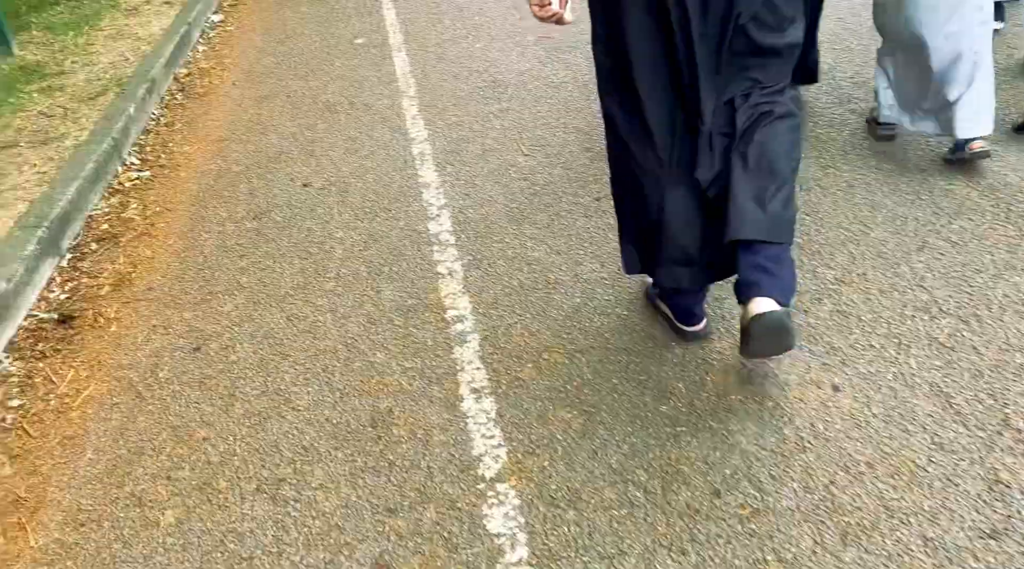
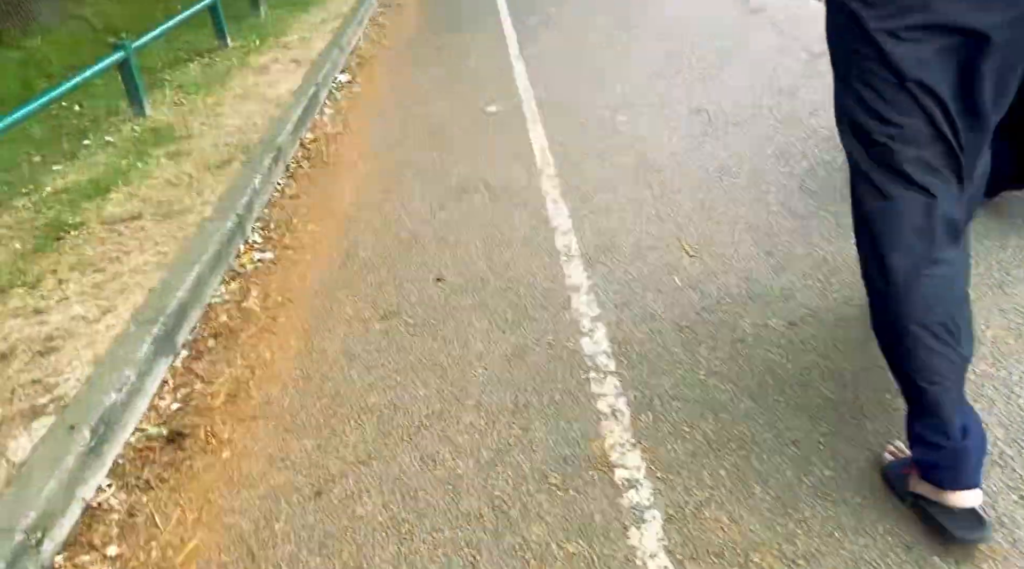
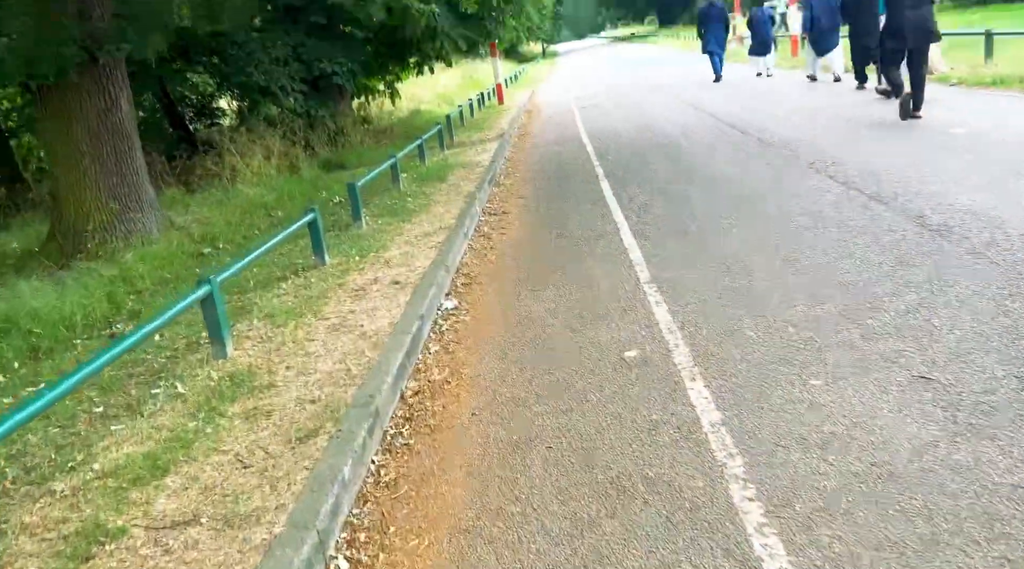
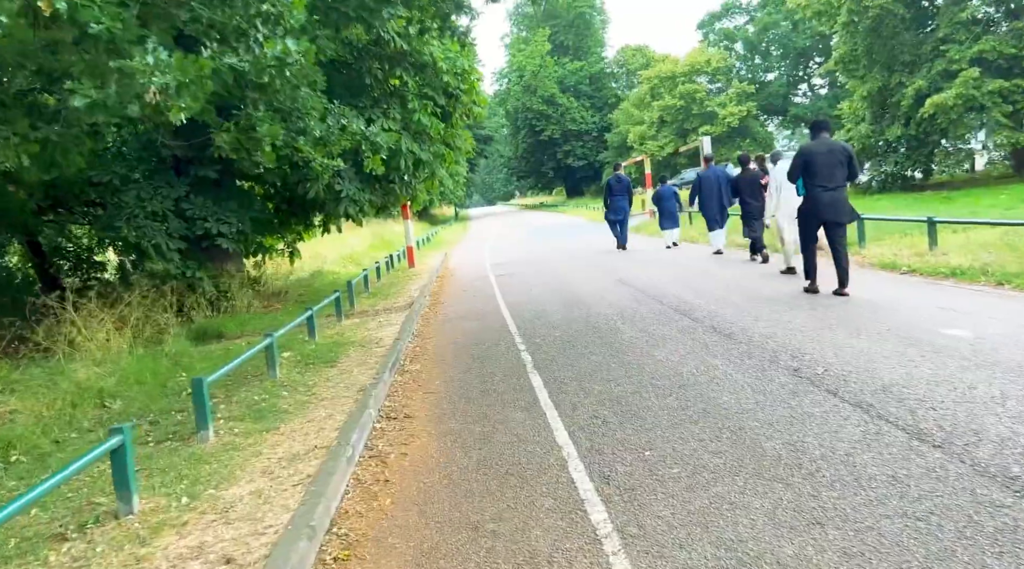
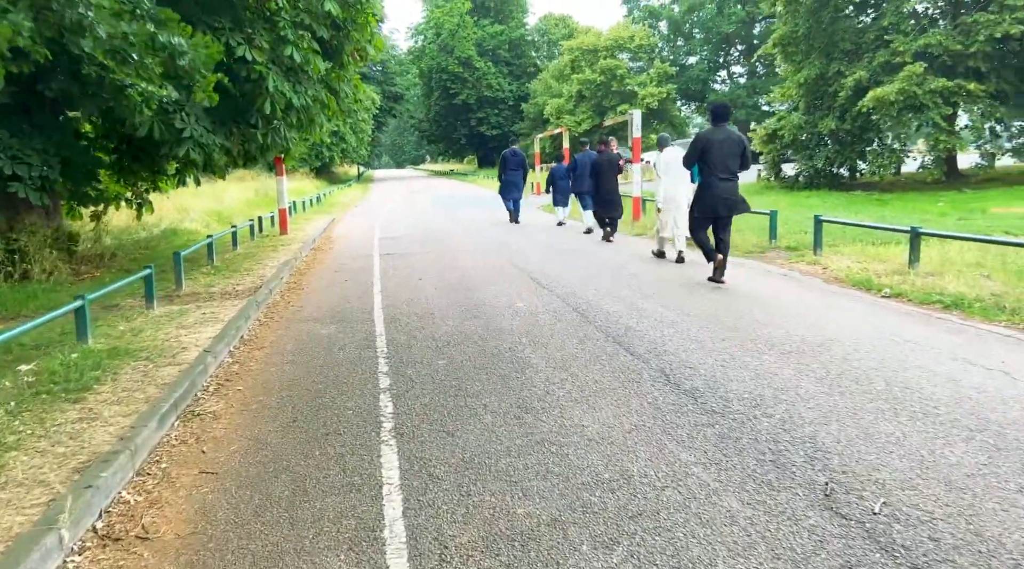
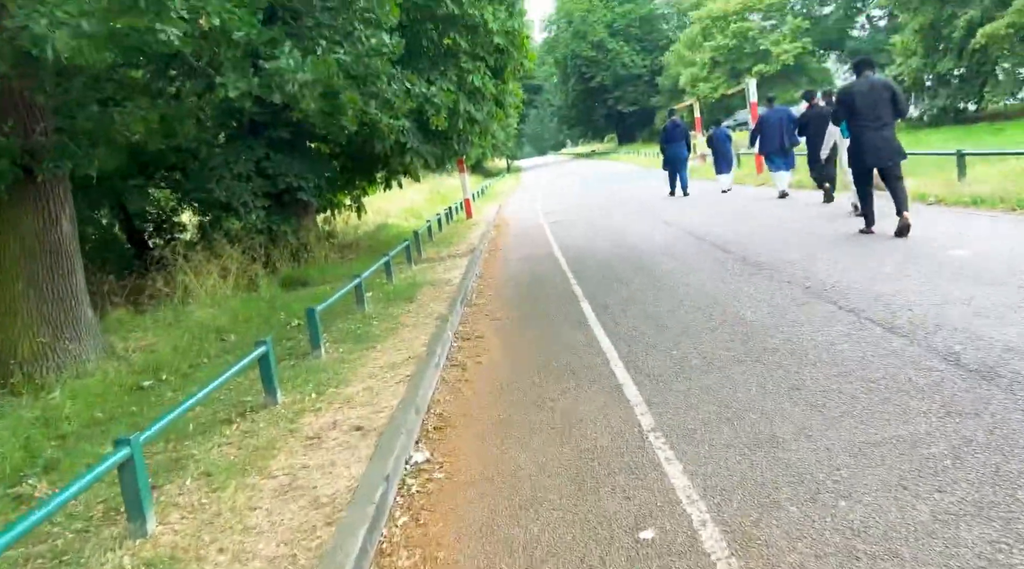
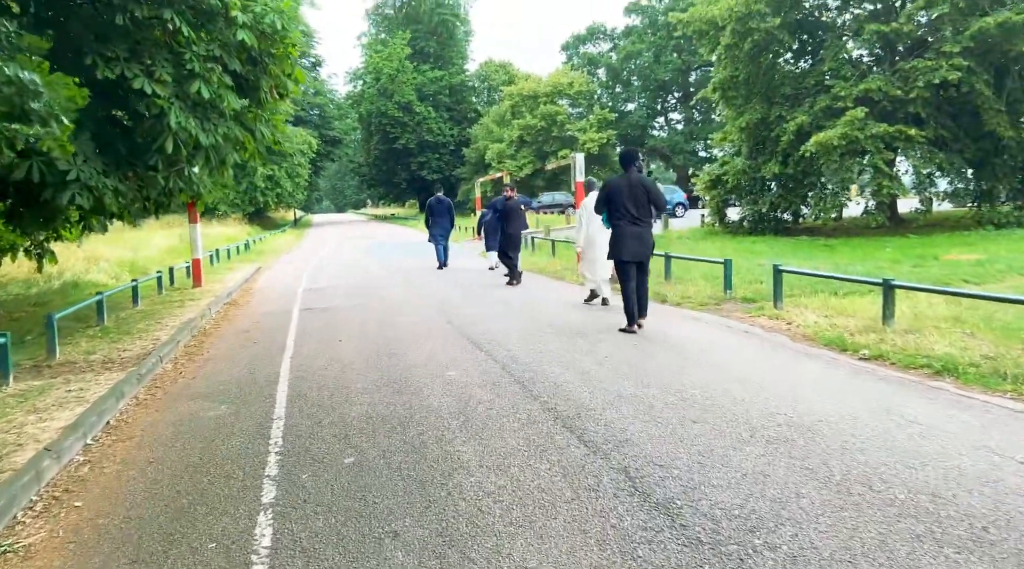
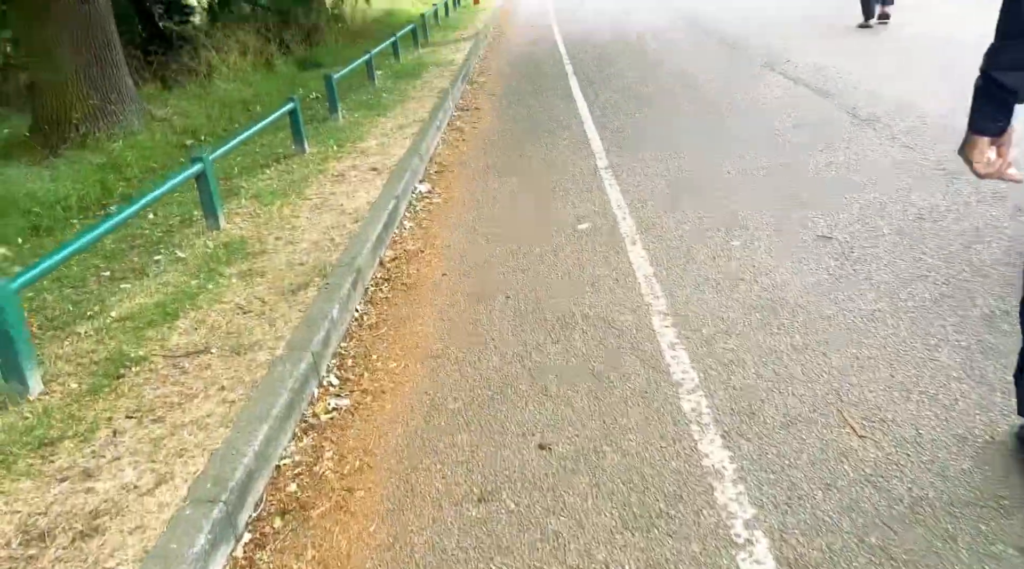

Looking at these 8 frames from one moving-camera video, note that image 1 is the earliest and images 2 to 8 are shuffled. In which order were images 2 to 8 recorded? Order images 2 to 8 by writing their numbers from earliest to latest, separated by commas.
2, 8, 3, 6, 4, 5, 7
